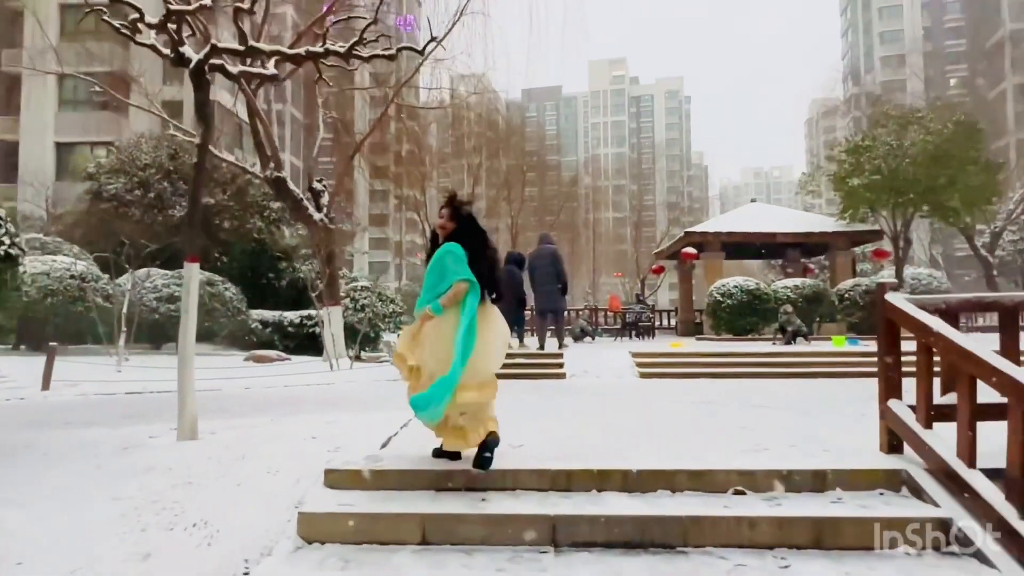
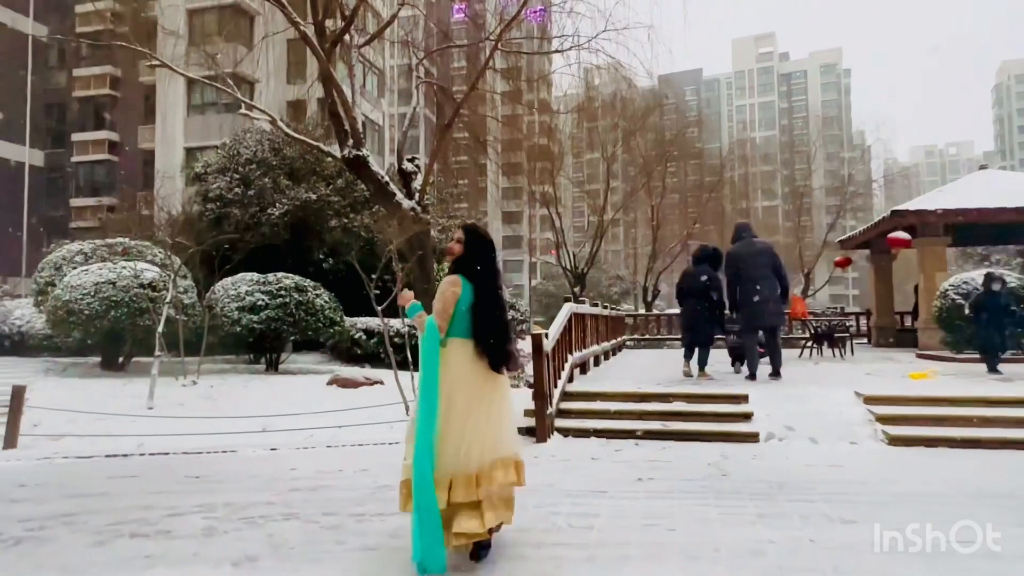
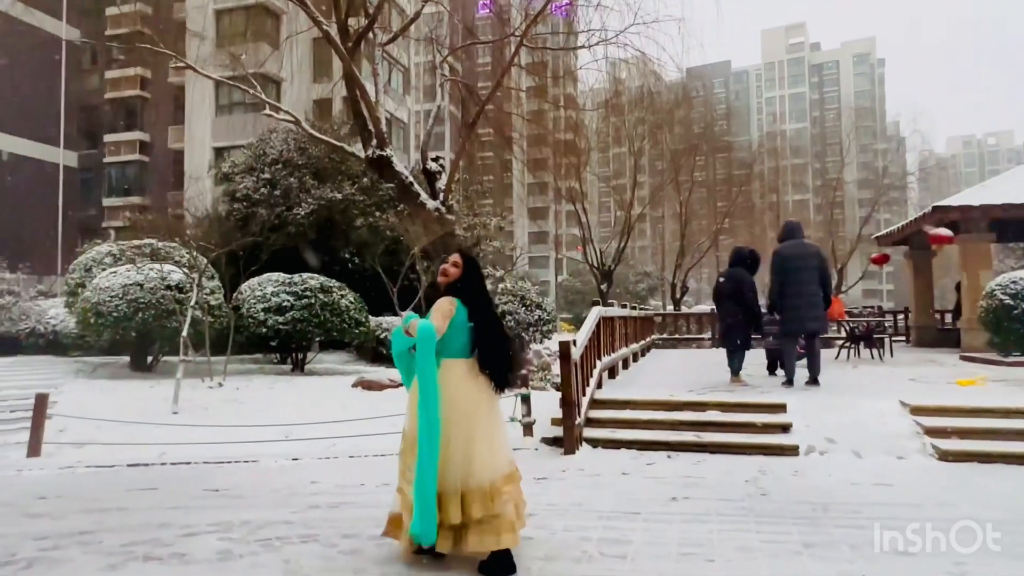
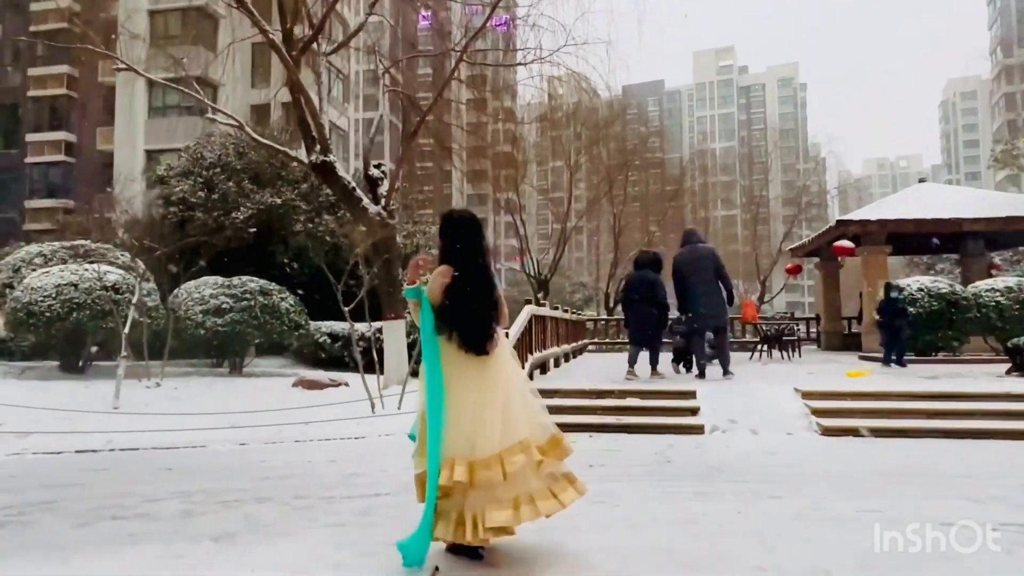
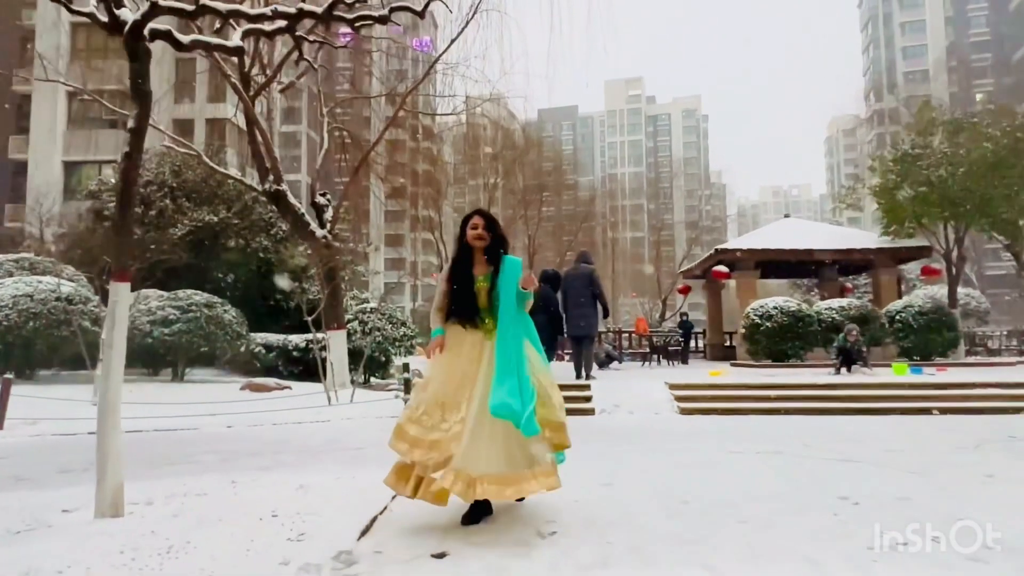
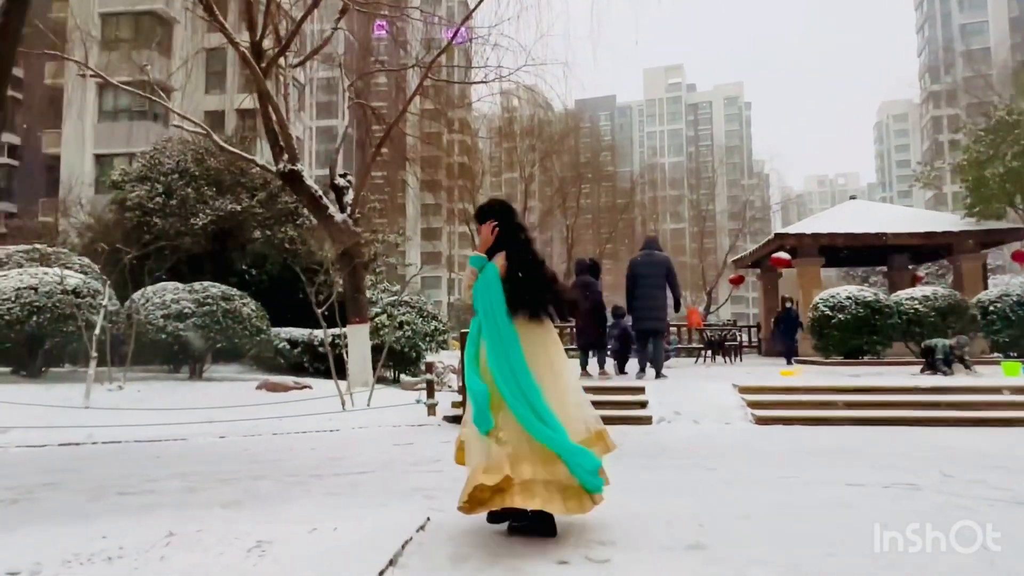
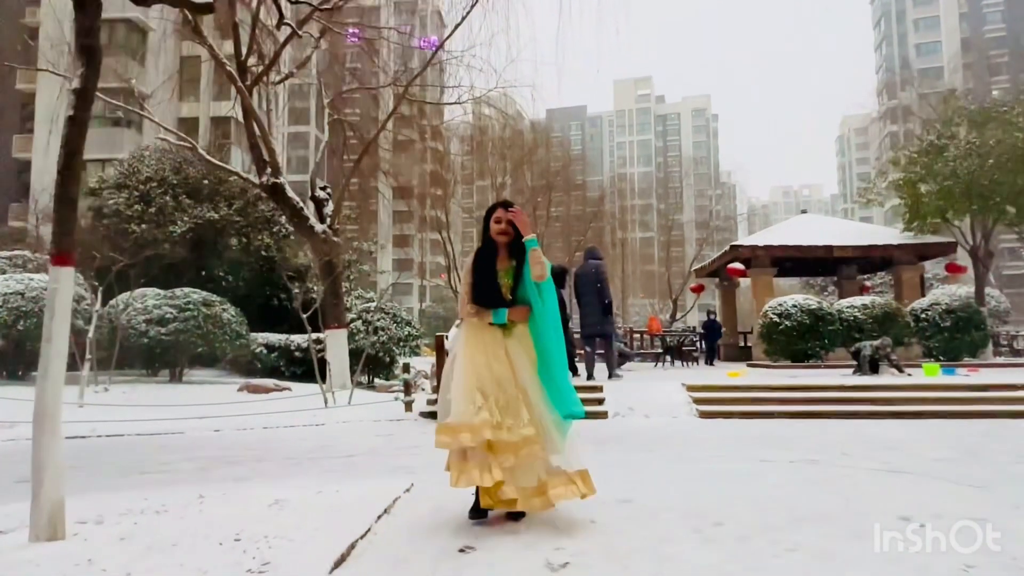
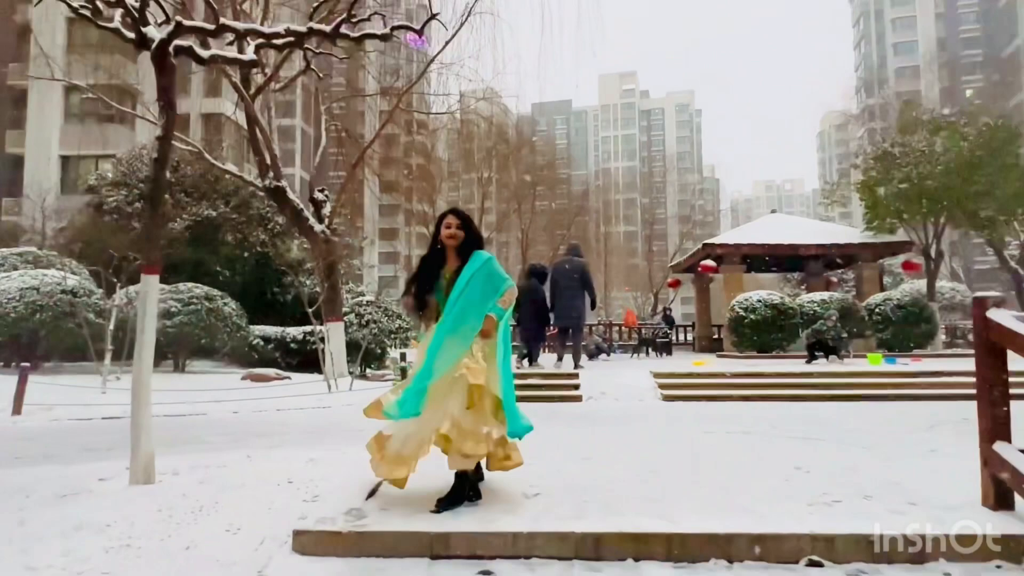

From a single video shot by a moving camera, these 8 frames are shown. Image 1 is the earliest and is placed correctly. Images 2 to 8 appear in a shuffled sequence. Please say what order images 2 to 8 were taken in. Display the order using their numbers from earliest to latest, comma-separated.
8, 5, 7, 6, 4, 2, 3
